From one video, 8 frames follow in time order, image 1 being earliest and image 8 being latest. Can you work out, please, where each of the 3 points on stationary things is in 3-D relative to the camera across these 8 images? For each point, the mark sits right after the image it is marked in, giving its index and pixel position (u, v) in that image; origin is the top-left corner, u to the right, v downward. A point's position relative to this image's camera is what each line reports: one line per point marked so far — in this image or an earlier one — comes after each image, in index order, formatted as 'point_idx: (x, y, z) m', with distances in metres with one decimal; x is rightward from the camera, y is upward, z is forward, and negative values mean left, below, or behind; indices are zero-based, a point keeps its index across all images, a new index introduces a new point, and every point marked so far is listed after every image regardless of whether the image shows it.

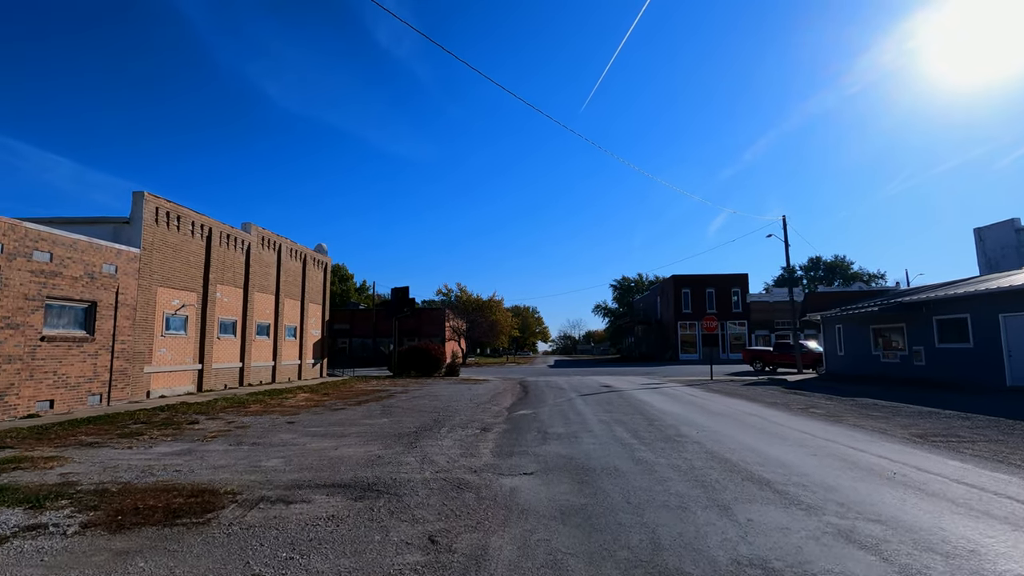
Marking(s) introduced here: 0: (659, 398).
0: (+4.2, -3.2, +17.9) m
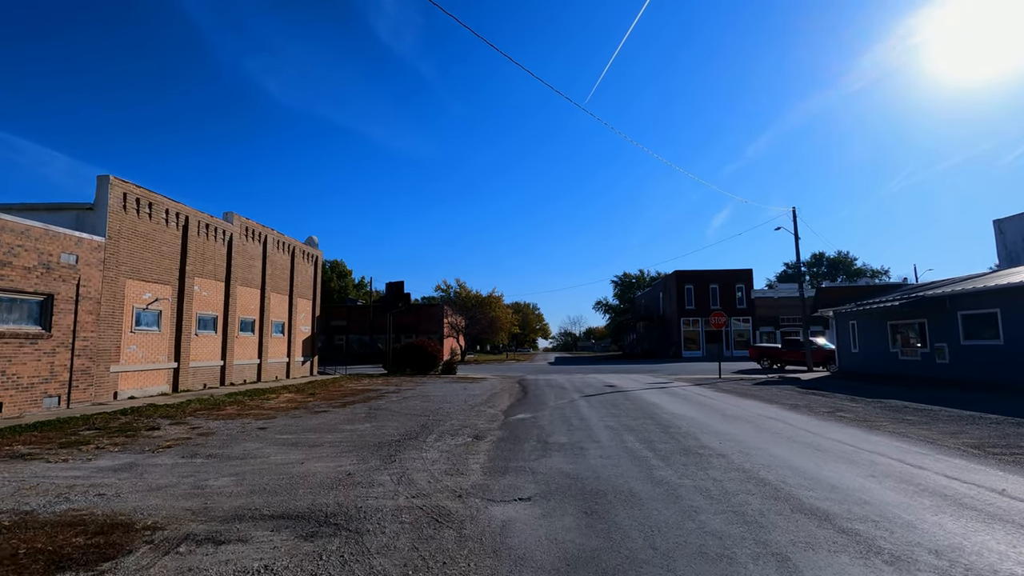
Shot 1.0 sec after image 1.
0: (+4.2, -3.0, +16.6) m
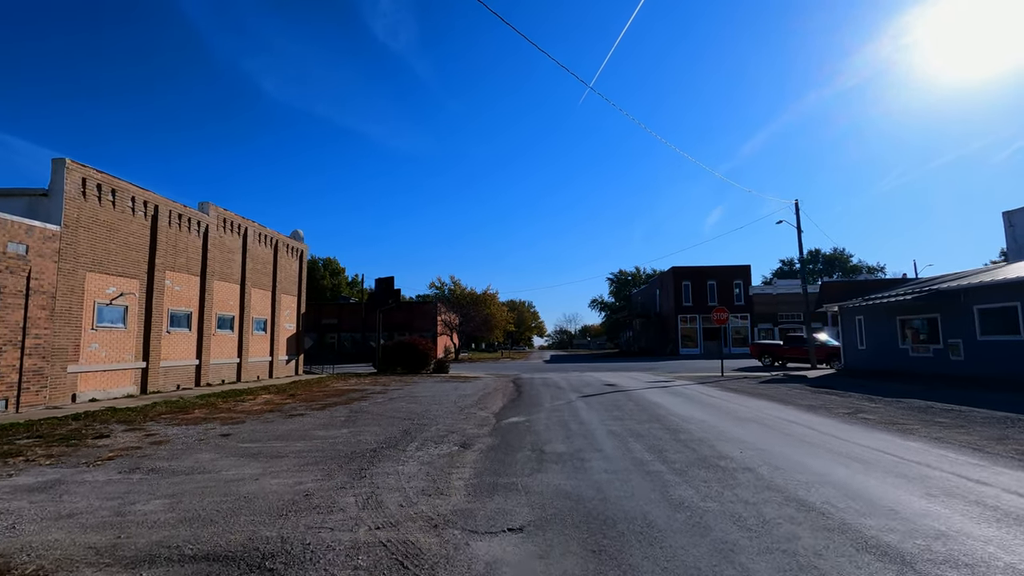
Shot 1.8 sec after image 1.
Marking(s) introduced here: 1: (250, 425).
0: (+4.0, -2.8, +15.4) m
1: (-5.2, -2.7, +12.2) m
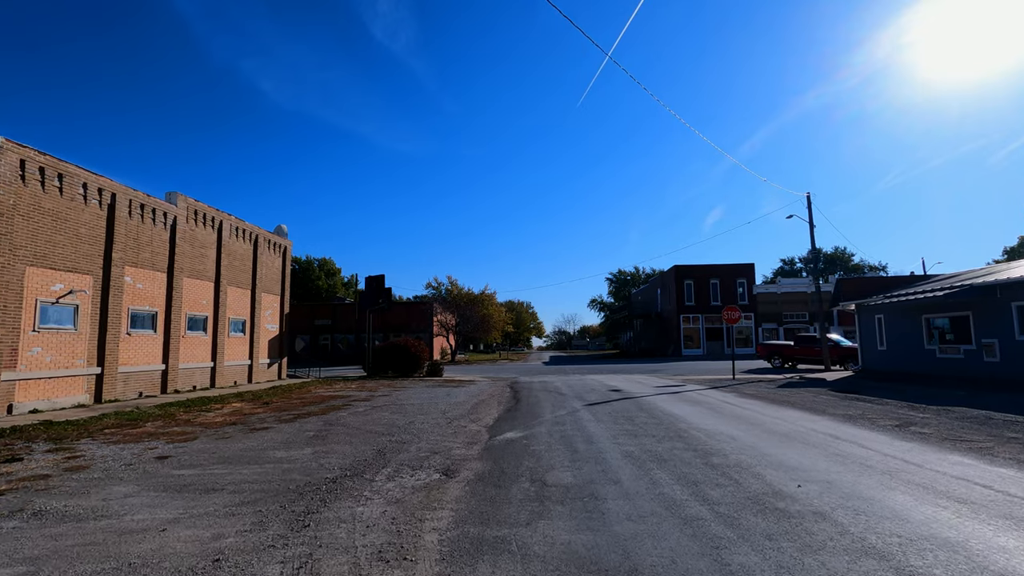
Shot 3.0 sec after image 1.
0: (+3.9, -2.7, +13.6) m
1: (-5.2, -2.6, +10.4) m
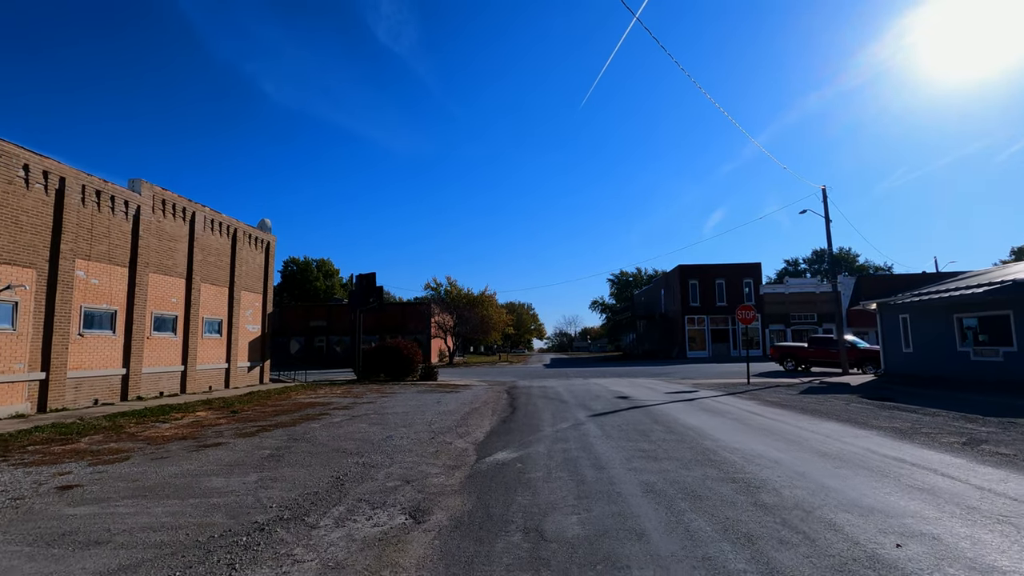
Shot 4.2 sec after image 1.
0: (+3.8, -2.5, +11.8) m
1: (-5.4, -2.5, +8.6) m
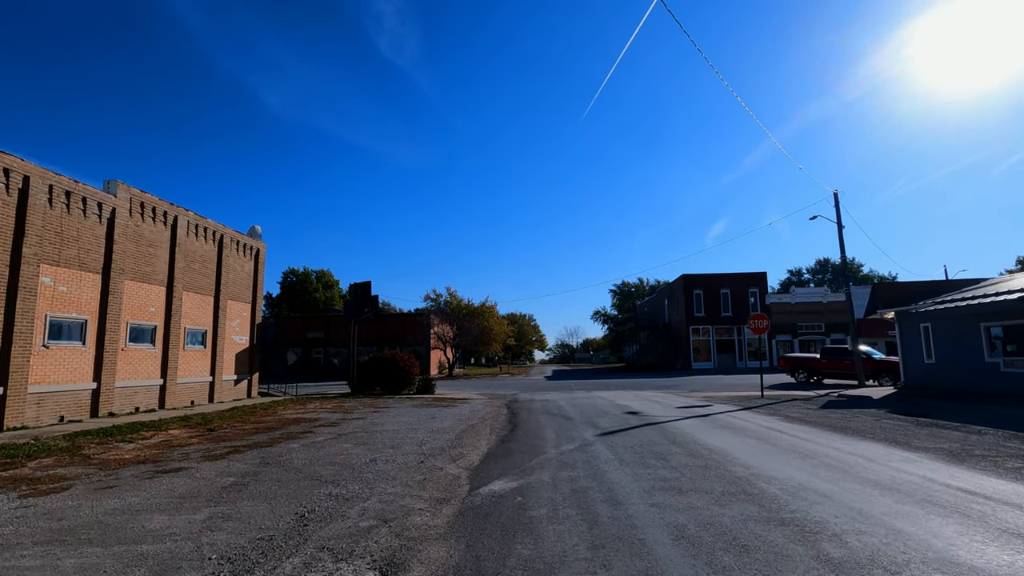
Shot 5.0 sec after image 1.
0: (+3.8, -2.6, +10.5) m
1: (-5.4, -2.5, +7.4) m
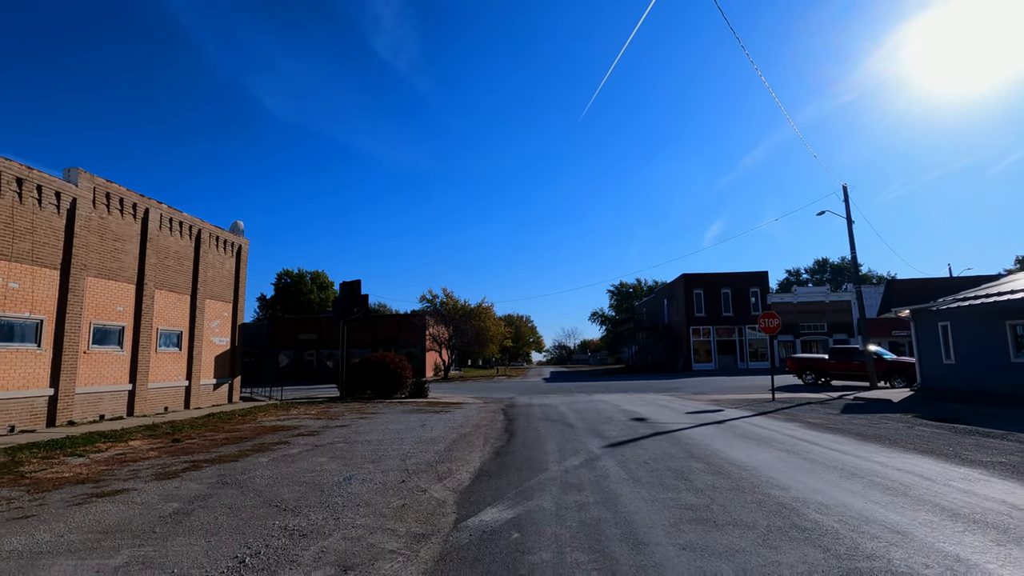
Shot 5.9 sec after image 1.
0: (+3.7, -2.5, +9.2) m
1: (-5.4, -2.4, +6.1) m
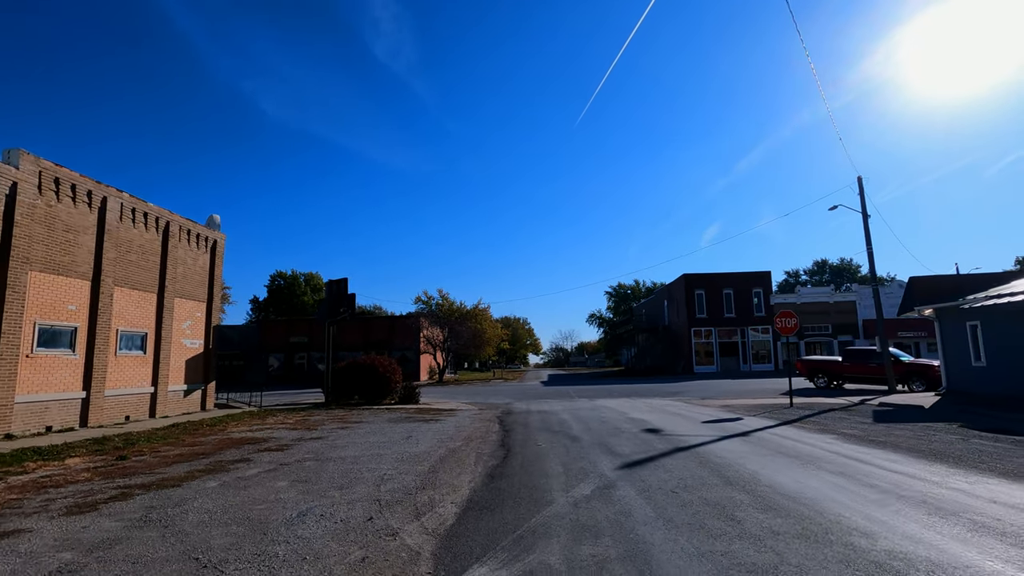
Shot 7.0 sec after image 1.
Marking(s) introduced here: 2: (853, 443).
0: (+3.7, -2.3, +7.6) m
1: (-5.4, -2.3, +4.4) m
2: (+6.1, -2.8, +11.2) m
